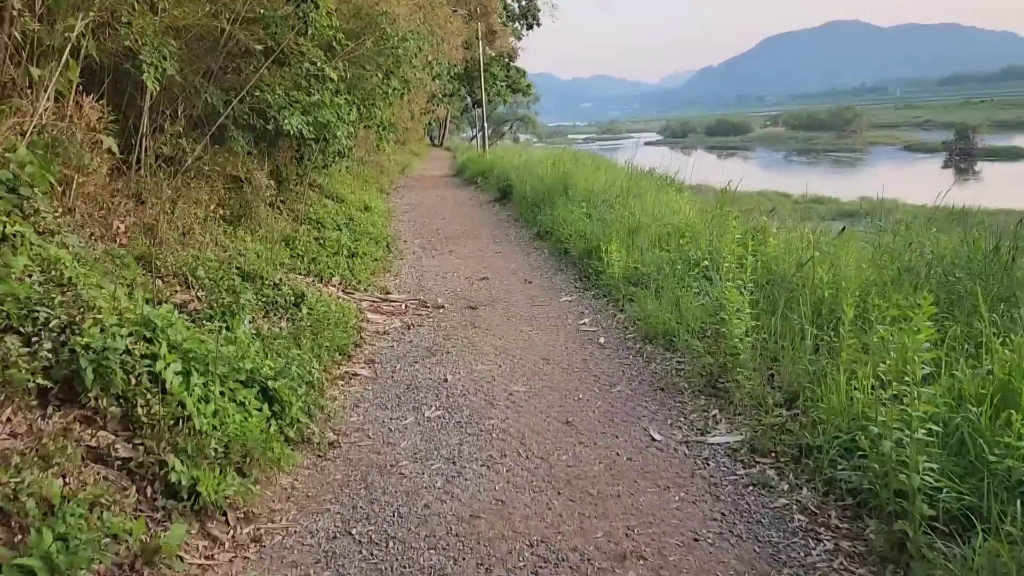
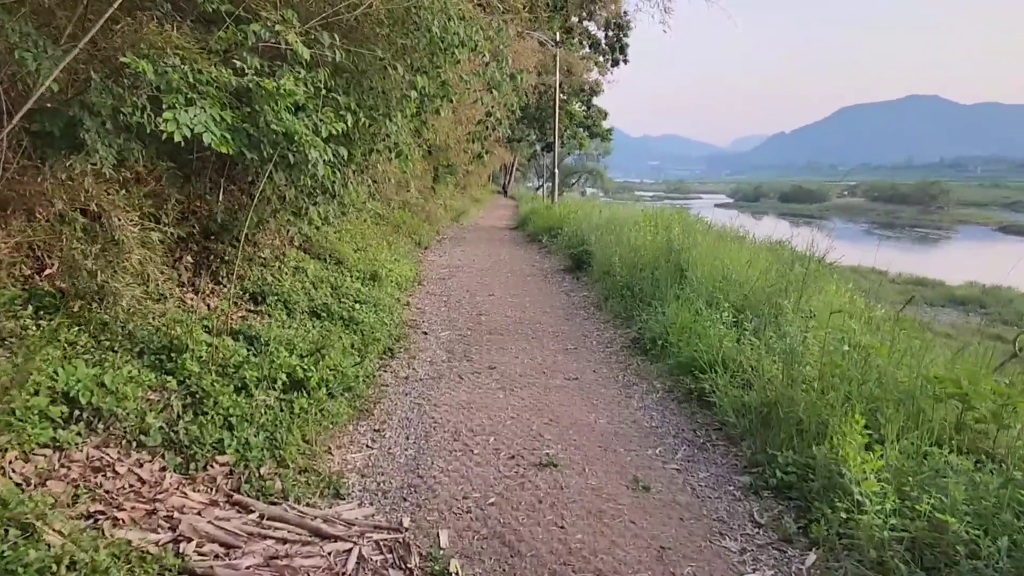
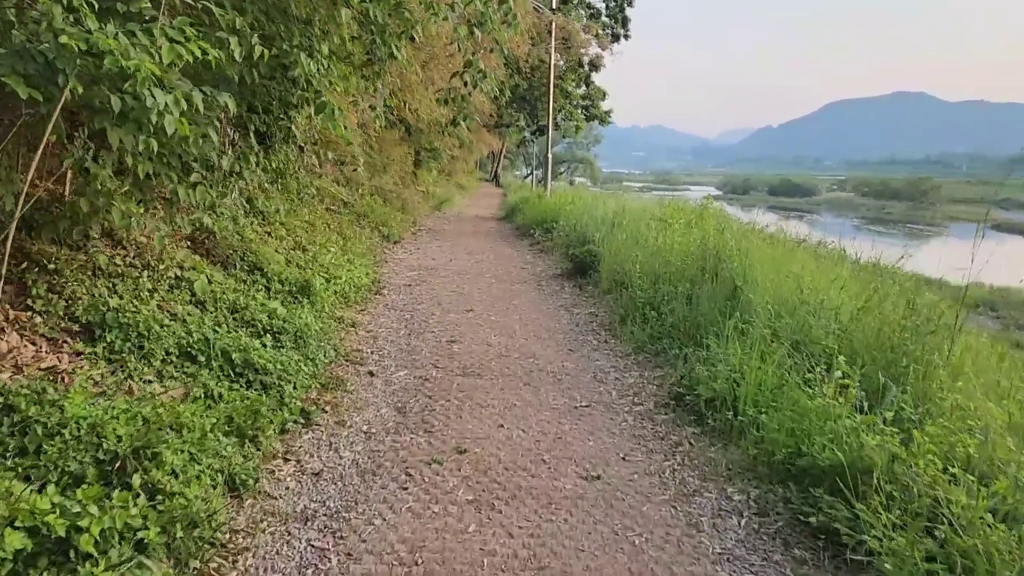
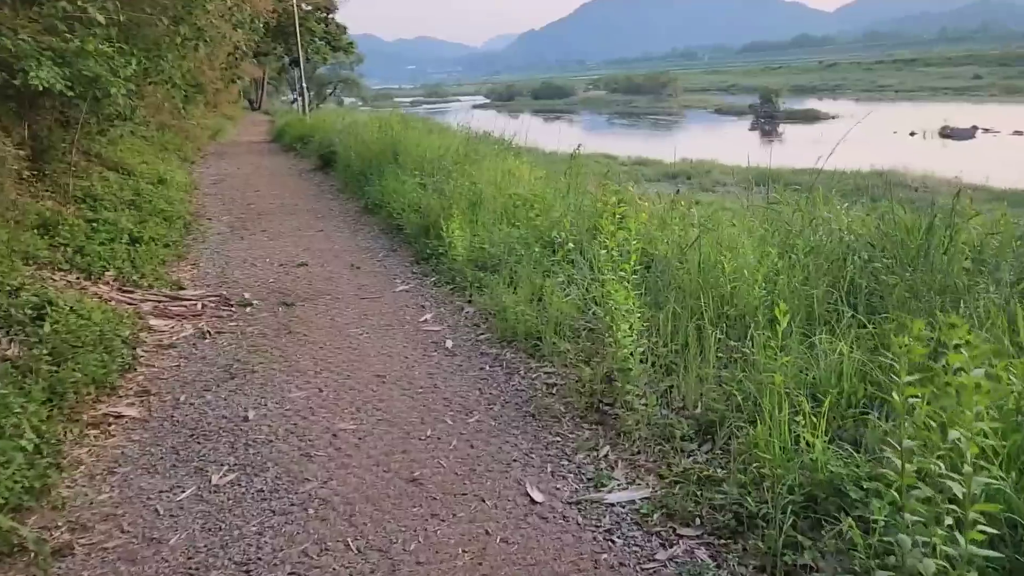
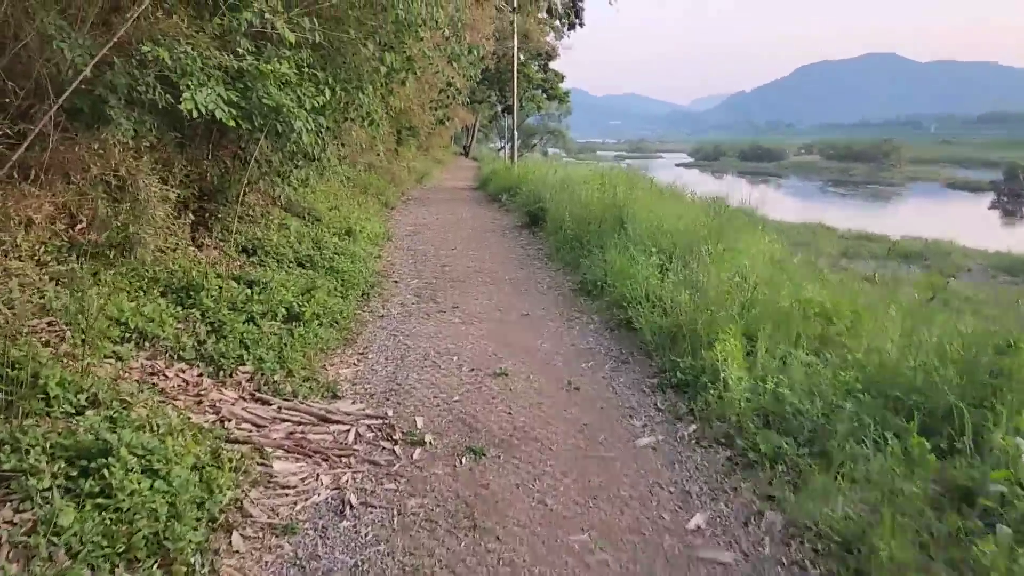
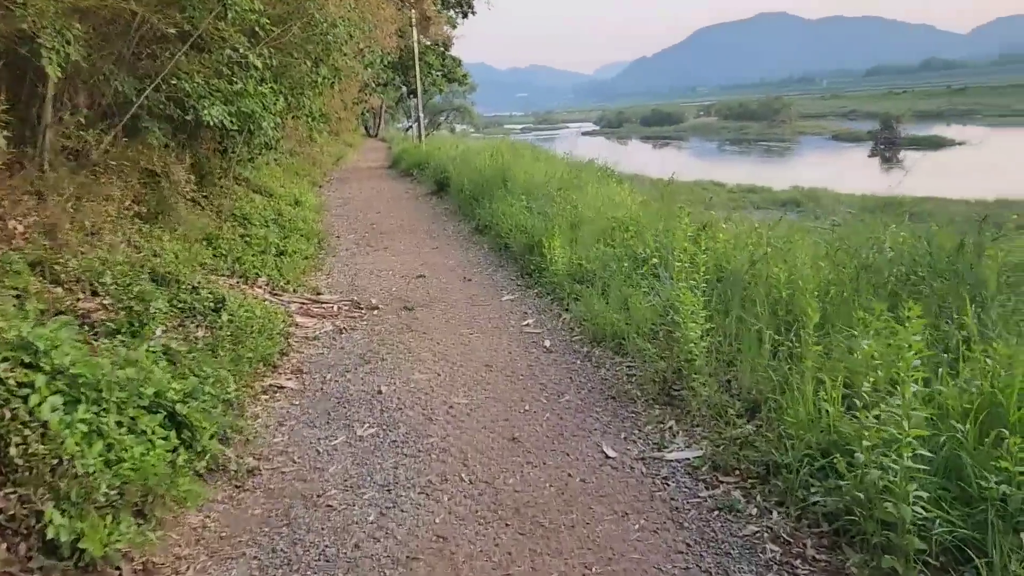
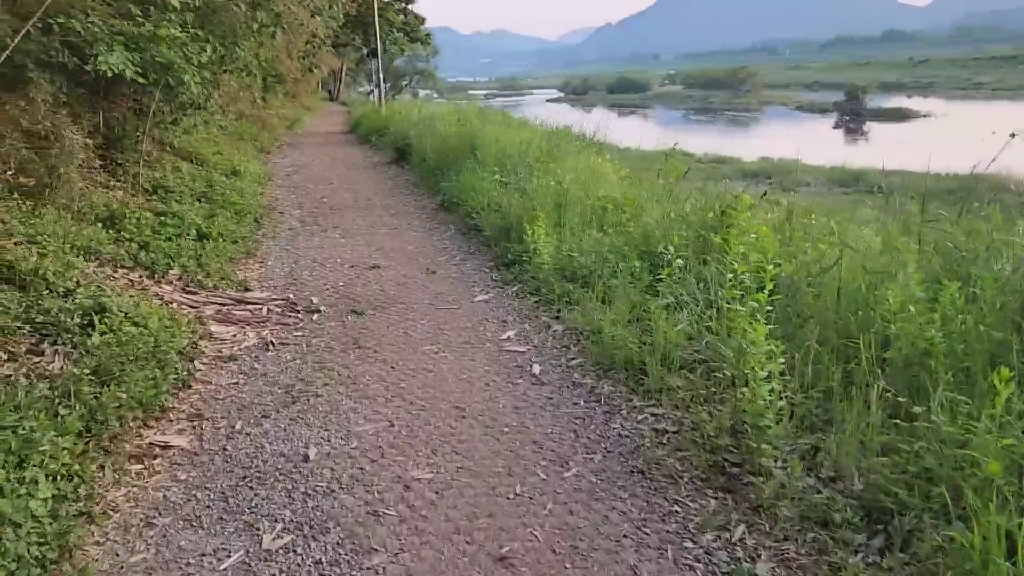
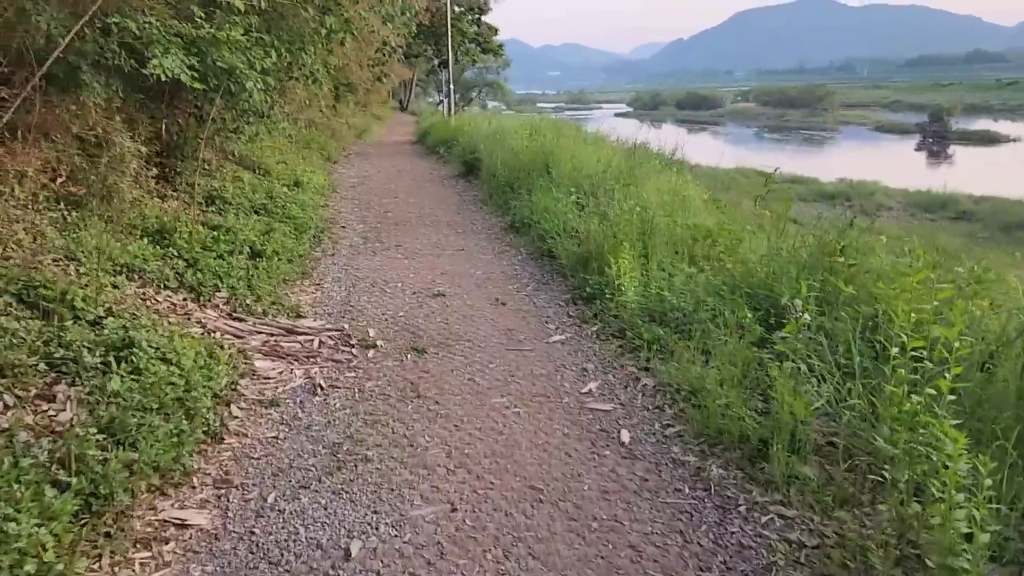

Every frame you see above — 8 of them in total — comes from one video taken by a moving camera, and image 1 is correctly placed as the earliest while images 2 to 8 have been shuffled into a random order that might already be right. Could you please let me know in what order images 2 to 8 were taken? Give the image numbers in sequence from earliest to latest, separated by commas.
6, 4, 7, 8, 5, 2, 3
